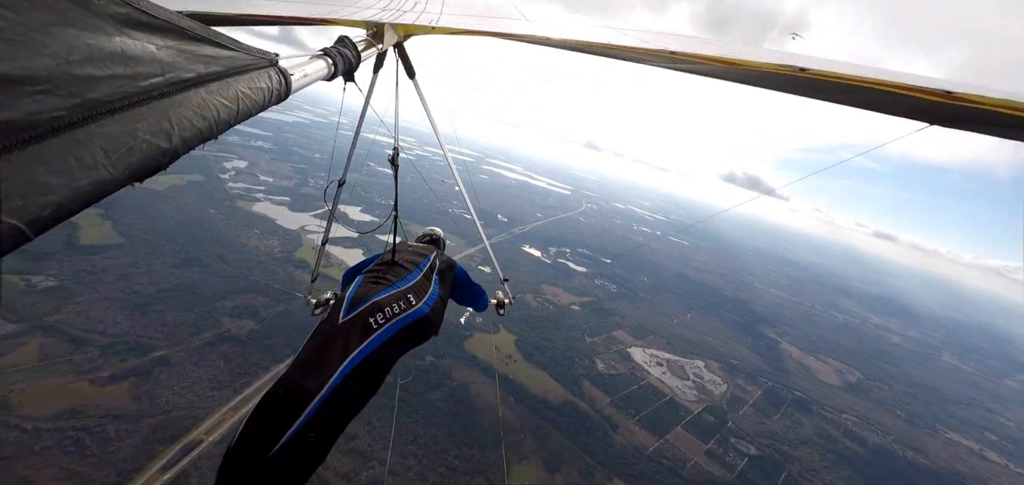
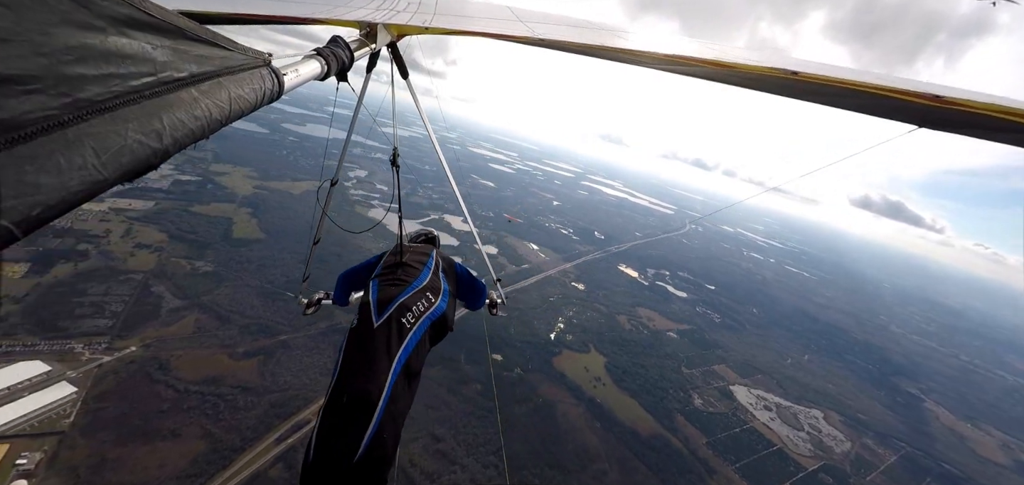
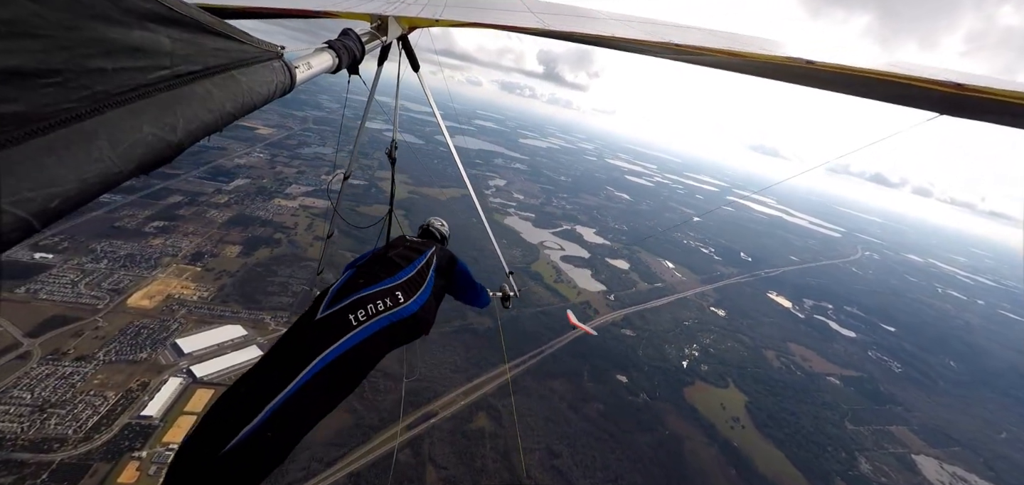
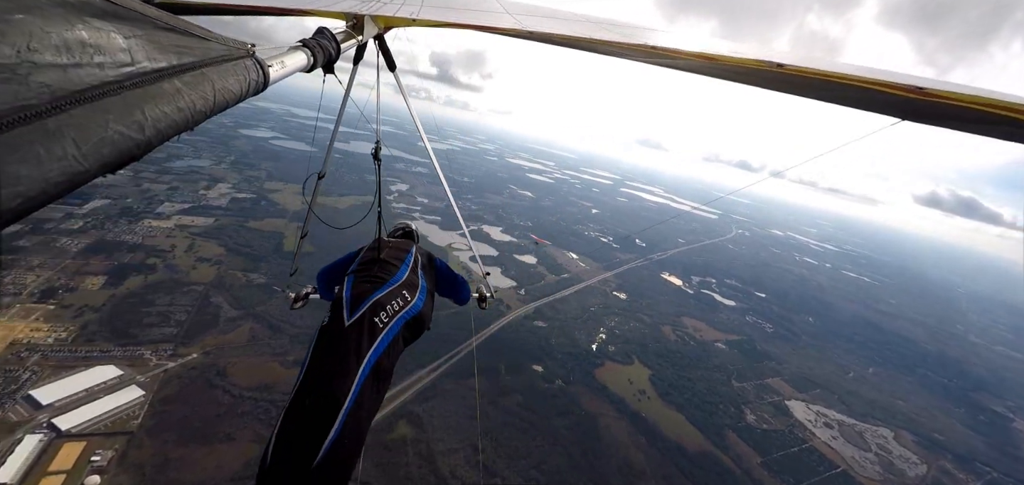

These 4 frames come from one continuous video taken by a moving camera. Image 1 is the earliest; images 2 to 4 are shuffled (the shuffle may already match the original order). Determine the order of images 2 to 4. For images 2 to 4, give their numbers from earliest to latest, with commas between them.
2, 4, 3
